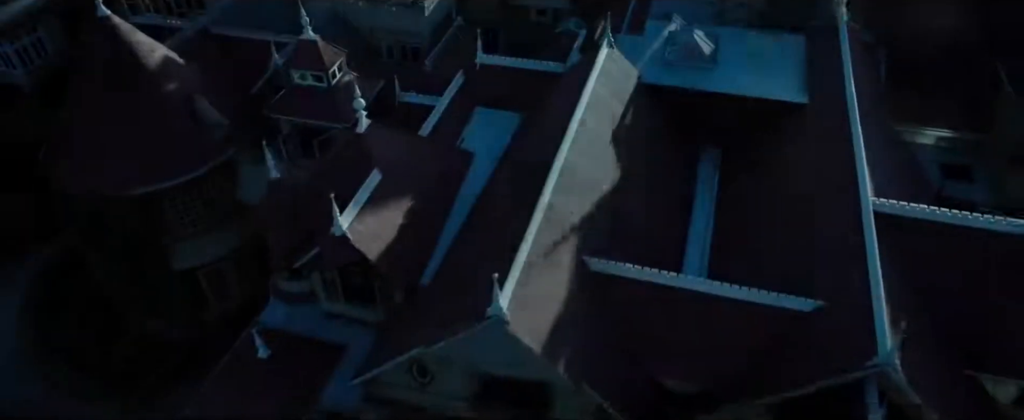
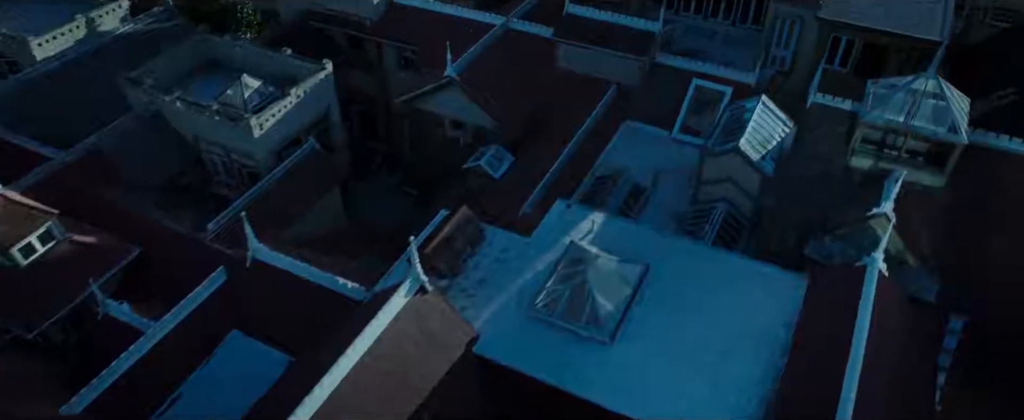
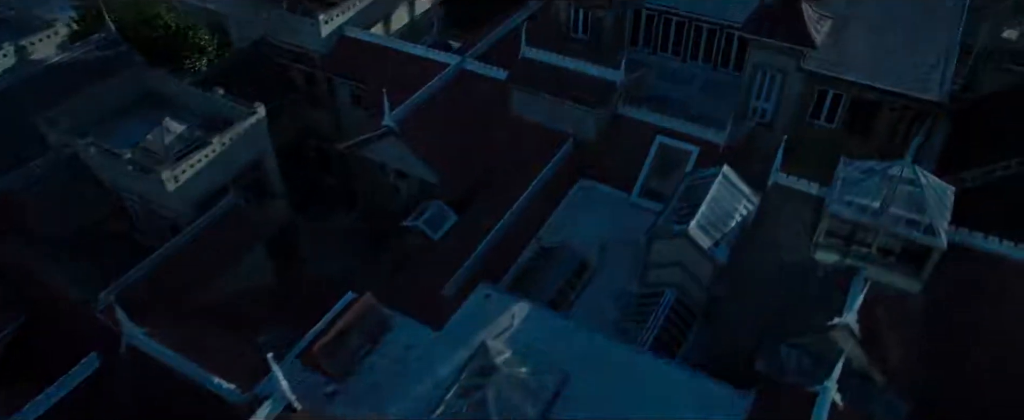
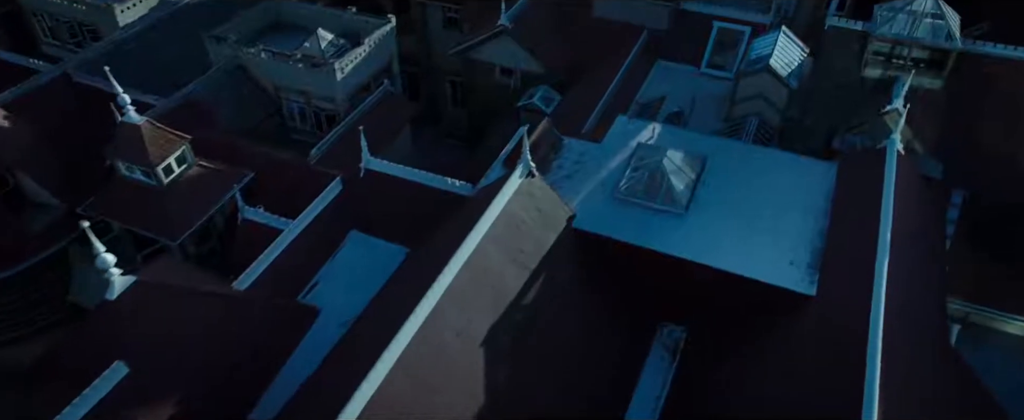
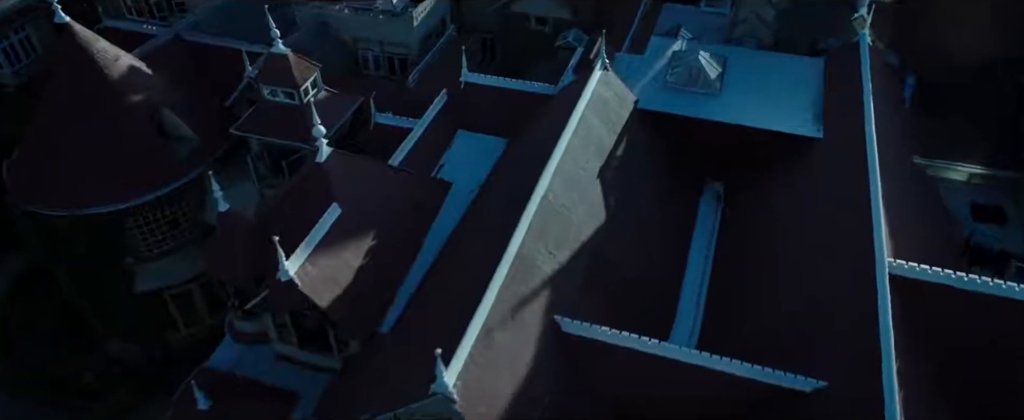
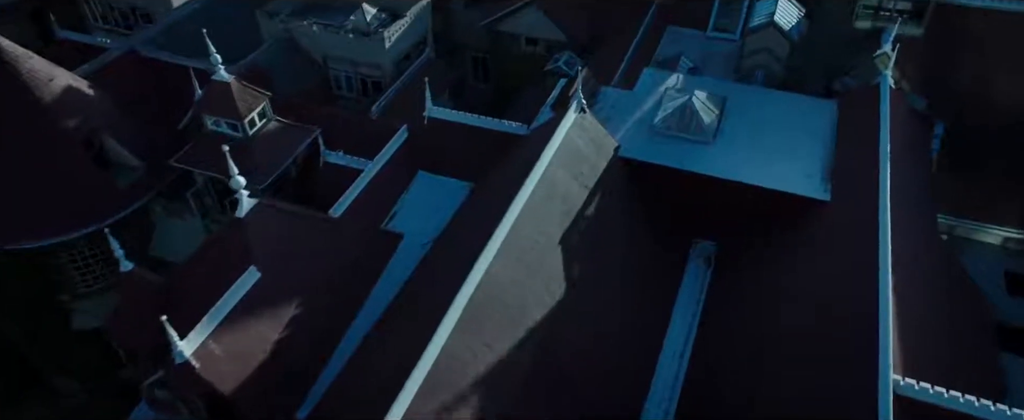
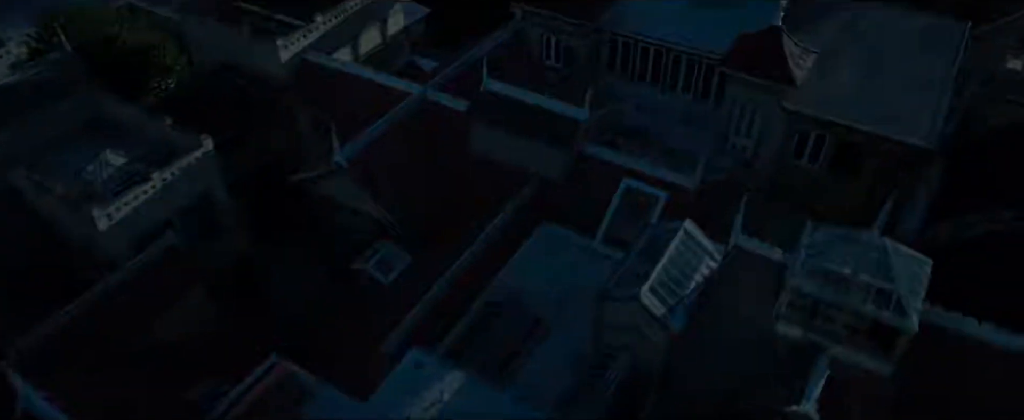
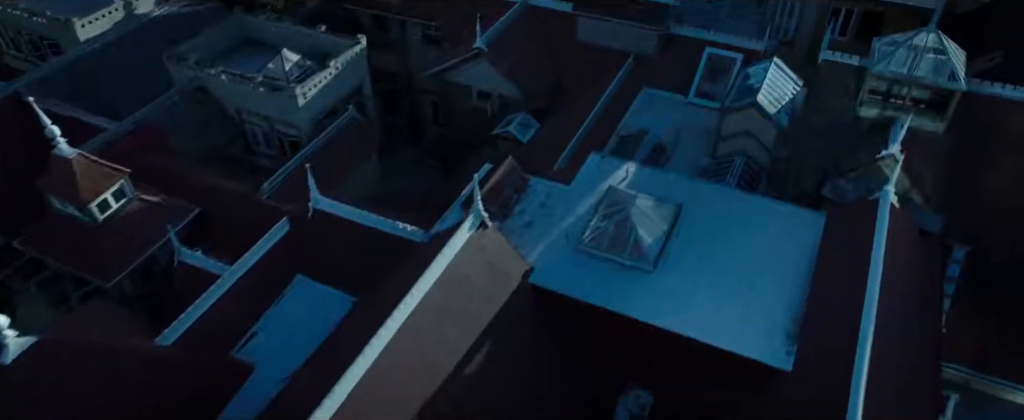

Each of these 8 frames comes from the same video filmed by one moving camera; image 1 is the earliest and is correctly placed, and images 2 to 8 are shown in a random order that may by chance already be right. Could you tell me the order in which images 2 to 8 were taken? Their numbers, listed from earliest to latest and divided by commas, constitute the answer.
5, 6, 4, 8, 2, 3, 7
